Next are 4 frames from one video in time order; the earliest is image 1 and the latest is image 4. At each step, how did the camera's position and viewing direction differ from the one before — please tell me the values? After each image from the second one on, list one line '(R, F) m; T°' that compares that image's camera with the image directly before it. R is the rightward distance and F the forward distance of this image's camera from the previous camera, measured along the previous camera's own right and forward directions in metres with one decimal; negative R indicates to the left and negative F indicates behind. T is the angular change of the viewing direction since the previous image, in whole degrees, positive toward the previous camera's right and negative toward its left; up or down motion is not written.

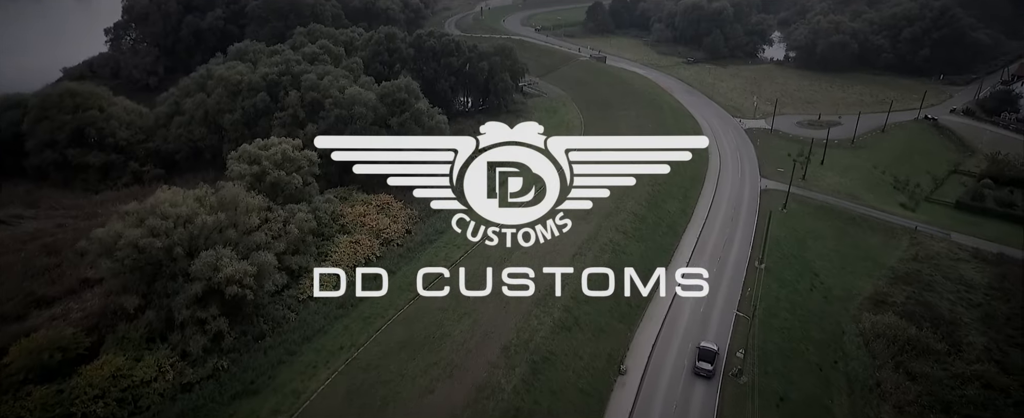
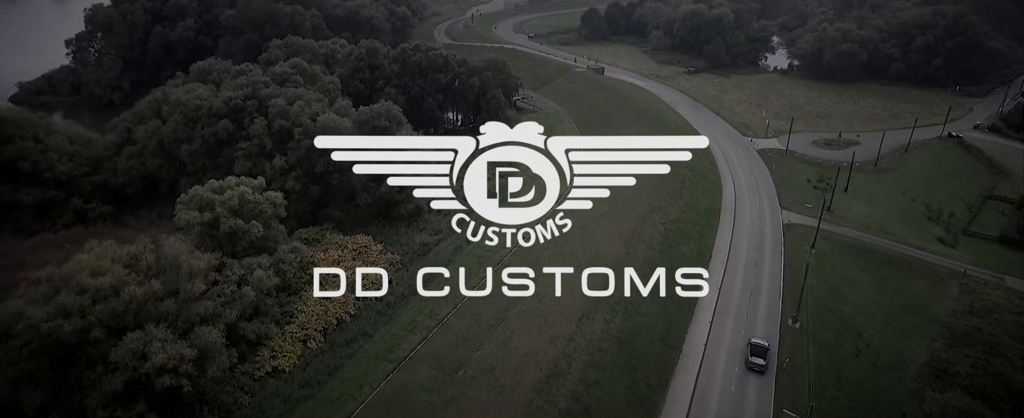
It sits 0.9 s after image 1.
(-0.1, +3.7) m; +1°
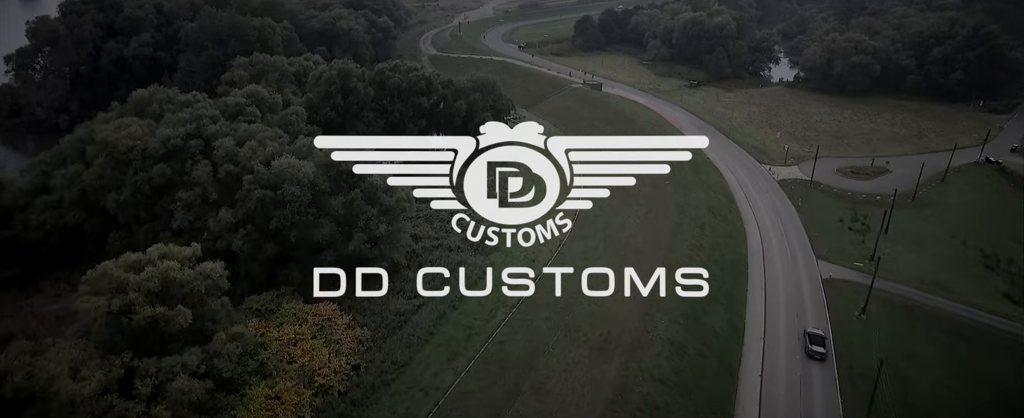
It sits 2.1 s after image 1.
(-0.1, +4.8) m; +1°
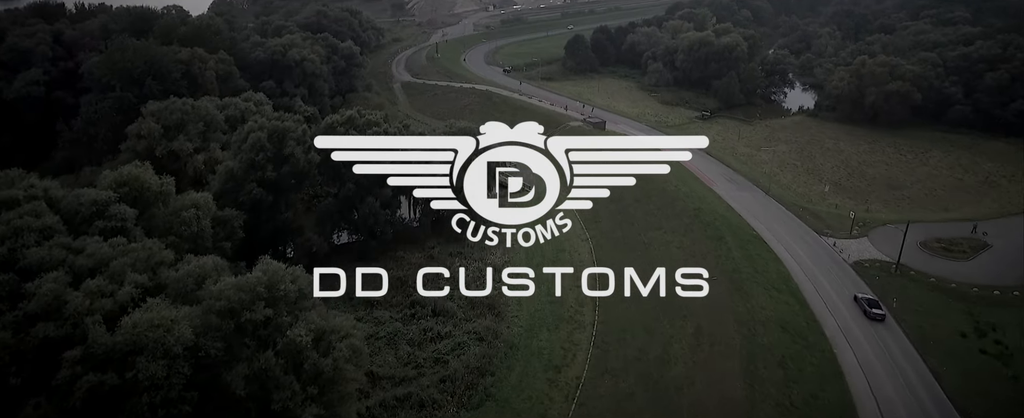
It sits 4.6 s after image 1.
(-0.5, +9.4) m; +2°
